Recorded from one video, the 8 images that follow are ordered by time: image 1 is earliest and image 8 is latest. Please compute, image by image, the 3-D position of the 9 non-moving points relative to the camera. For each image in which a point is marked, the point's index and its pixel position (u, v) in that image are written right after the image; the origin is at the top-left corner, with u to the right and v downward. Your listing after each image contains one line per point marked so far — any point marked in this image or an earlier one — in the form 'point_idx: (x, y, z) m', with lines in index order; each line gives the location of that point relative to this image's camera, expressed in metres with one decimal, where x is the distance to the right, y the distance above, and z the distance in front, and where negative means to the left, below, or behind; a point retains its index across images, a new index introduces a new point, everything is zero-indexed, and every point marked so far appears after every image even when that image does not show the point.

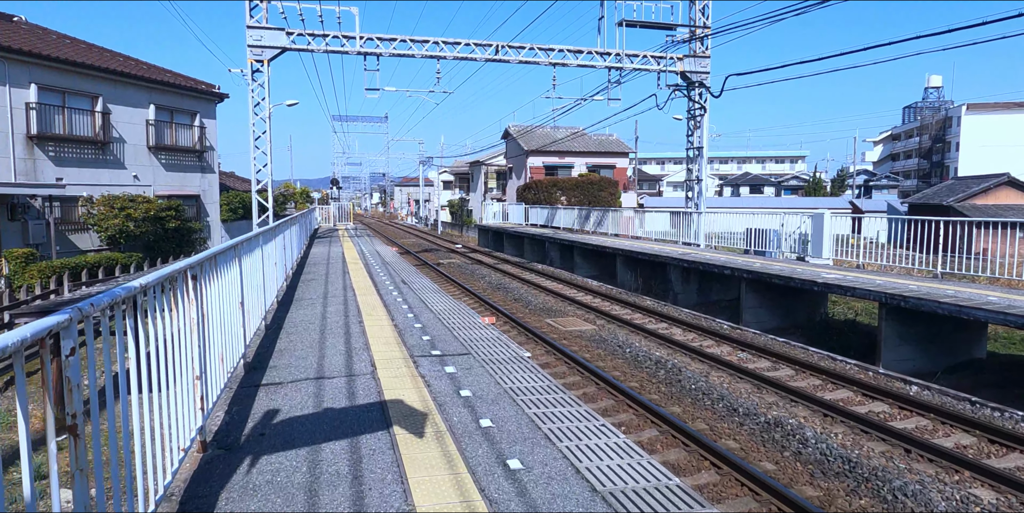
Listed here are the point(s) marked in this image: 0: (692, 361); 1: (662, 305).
0: (+2.2, -1.2, +7.9) m
1: (+2.8, -0.9, +12.2) m
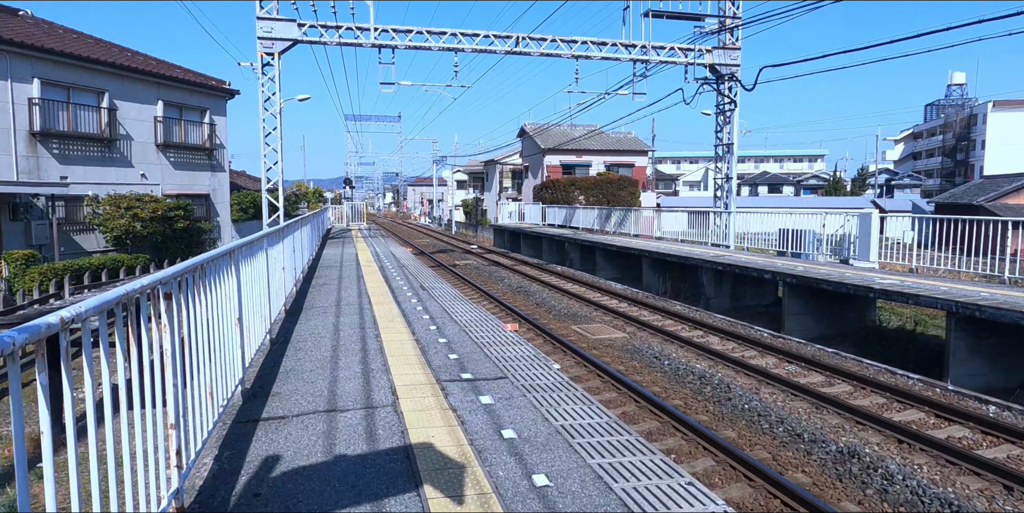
0: (+2.5, -1.3, +7.2) m
1: (+3.1, -0.9, +11.5) m
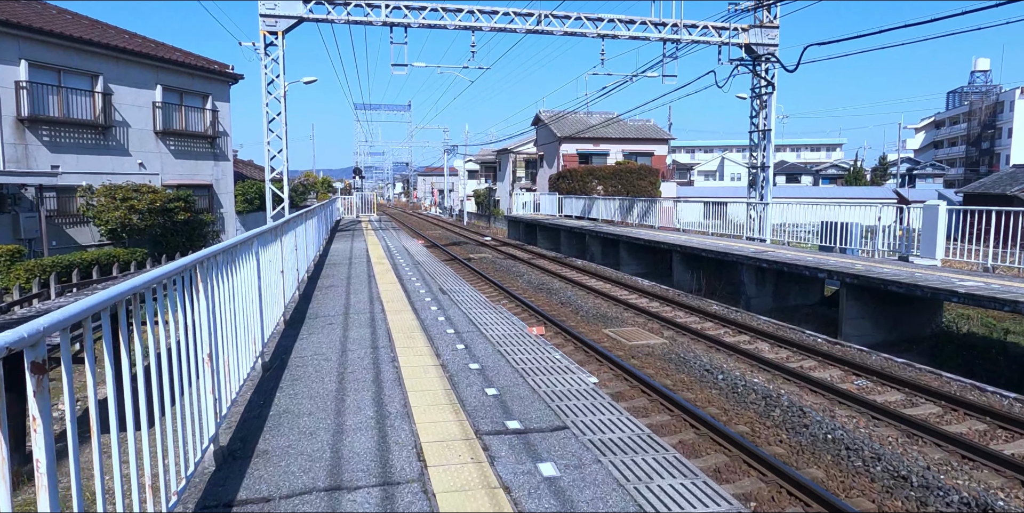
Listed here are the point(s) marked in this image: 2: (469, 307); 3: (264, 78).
0: (+2.8, -1.3, +6.3) m
1: (+3.5, -0.9, +10.6) m
2: (-0.4, -0.6, +7.0) m
3: (-4.6, +3.3, +12.2) m
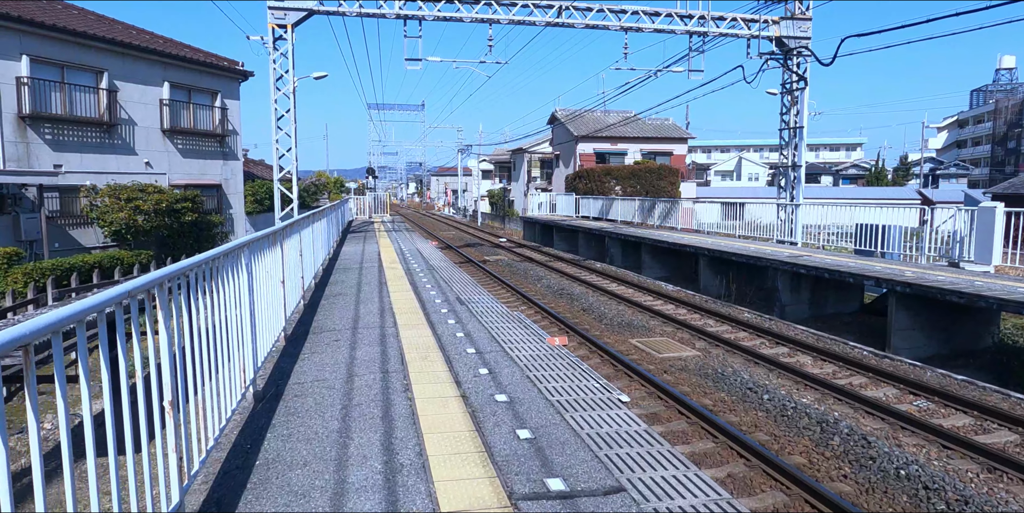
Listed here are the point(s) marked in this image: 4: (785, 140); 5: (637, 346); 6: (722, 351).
0: (+3.0, -1.4, +5.7) m
1: (+3.8, -1.0, +9.9) m
2: (-0.2, -0.6, +6.4) m
3: (-4.2, +3.2, +11.8) m
4: (+5.7, +2.4, +13.7) m
5: (+1.6, -1.1, +8.3) m
6: (+2.6, -1.1, +8.1) m
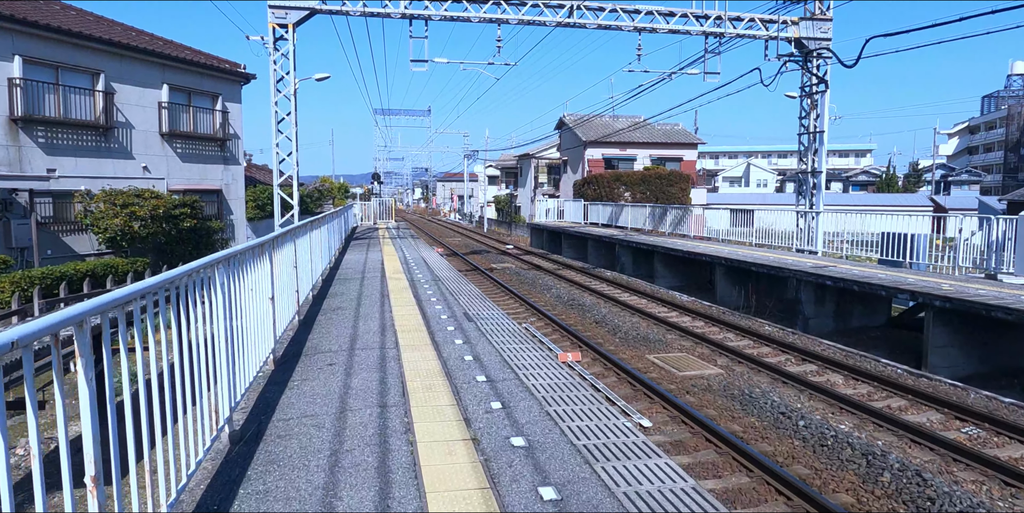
0: (+3.1, -1.5, +5.2) m
1: (+3.9, -1.1, +9.4) m
2: (-0.1, -0.8, +6.0) m
3: (-4.1, +3.1, +11.3) m
4: (+5.8, +2.2, +13.2) m
5: (+1.7, -1.2, +7.8) m
6: (+2.7, -1.3, +7.6) m
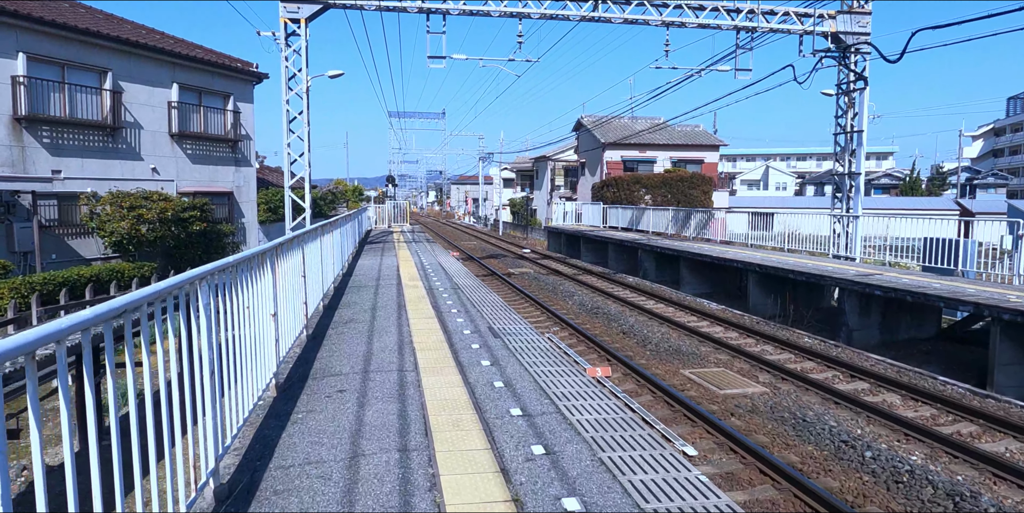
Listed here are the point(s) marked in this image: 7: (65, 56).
0: (+3.3, -1.5, +4.5) m
1: (+4.2, -1.2, +8.8) m
2: (+0.1, -0.8, +5.4) m
3: (-3.7, +3.0, +10.9) m
4: (+6.2, +2.1, +12.5) m
5: (+2.0, -1.3, +7.2) m
6: (+2.9, -1.4, +7.0) m
7: (-7.5, +3.4, +11.1) m
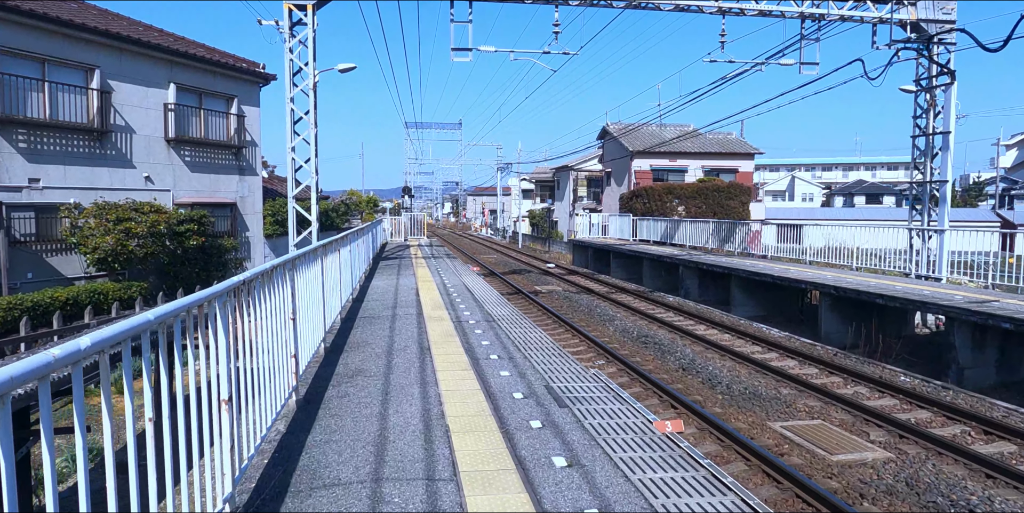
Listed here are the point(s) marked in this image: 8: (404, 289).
0: (+3.7, -1.7, +3.0) m
1: (+4.7, -1.5, +7.2) m
2: (+0.5, -1.0, +4.0) m
3: (-3.2, +2.7, +9.6) m
4: (+6.8, +1.8, +11.0) m
5: (+2.4, -1.6, +5.7) m
6: (+3.4, -1.6, +5.5) m
7: (-7.0, +3.1, +9.9) m
8: (-1.7, -0.5, +10.4) m
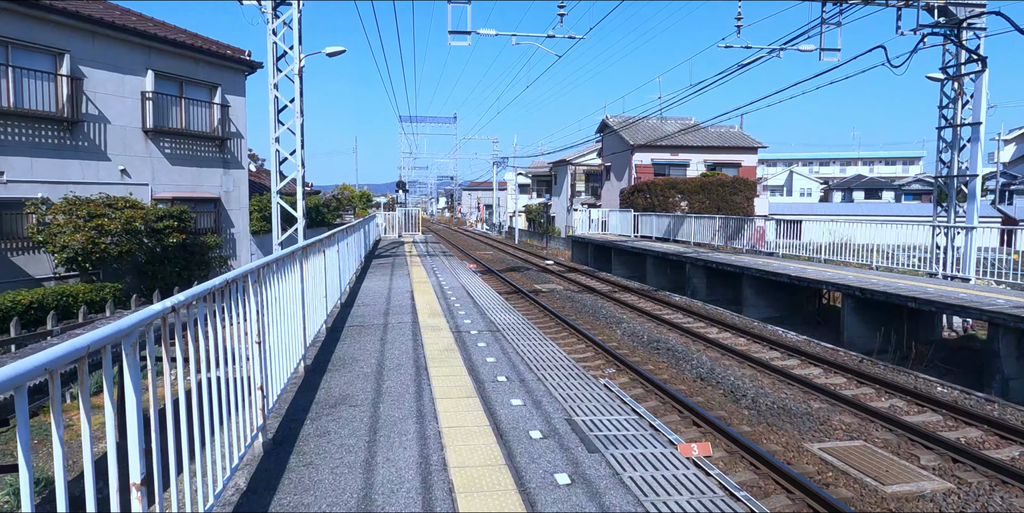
0: (+3.7, -1.8, +2.4) m
1: (+4.7, -1.5, +6.6) m
2: (+0.6, -1.0, +3.3) m
3: (-3.2, +2.8, +8.9) m
4: (+6.8, +1.8, +10.4) m
5: (+2.4, -1.6, +5.1) m
6: (+3.4, -1.6, +4.8) m
7: (-7.0, +3.1, +9.2) m
8: (-1.7, -0.5, +9.7) m
